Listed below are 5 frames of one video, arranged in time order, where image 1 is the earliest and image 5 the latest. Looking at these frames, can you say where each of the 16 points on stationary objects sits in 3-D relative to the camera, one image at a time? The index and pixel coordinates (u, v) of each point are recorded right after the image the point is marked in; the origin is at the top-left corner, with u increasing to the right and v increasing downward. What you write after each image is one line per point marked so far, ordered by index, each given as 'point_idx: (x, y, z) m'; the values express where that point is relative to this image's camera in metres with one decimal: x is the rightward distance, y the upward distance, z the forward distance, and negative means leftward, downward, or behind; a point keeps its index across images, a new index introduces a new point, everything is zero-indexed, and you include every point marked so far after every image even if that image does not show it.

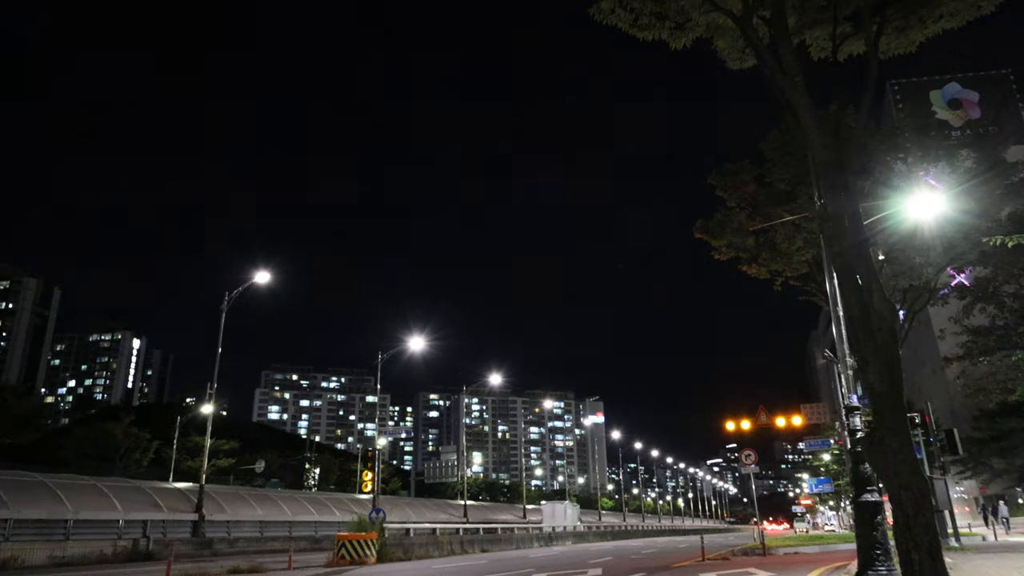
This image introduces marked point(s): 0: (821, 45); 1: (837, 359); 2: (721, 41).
0: (+5.9, +4.7, +10.8) m
1: (+9.6, -2.1, +18.7) m
2: (+4.1, +4.7, +11.0) m
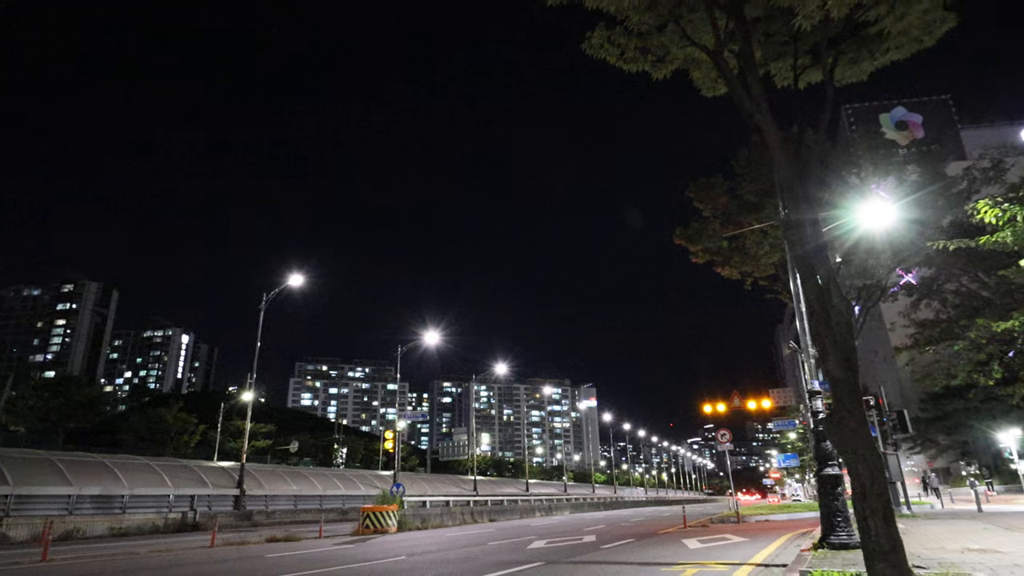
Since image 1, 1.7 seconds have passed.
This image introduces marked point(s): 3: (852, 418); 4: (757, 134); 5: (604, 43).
0: (+6.0, +4.7, +13.4) m
1: (+9.8, -2.1, +21.4) m
2: (+4.1, +4.7, +13.6) m
3: (+5.5, -2.3, +9.7) m
4: (+4.6, +2.8, +11.5) m
5: (+1.9, +5.1, +13.0) m
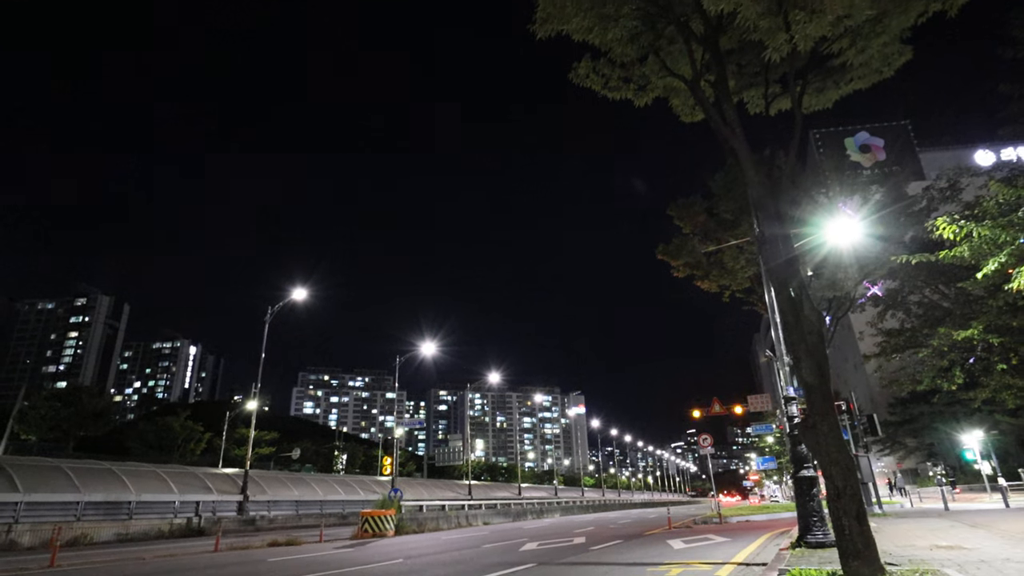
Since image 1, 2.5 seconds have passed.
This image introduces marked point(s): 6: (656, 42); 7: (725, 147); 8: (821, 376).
0: (+5.8, +4.5, +15.0) m
1: (+9.5, -2.5, +22.7) m
2: (+3.9, +4.5, +15.2) m
3: (+5.4, -2.3, +11.0) m
4: (+4.4, +2.7, +13.0) m
5: (+1.7, +5.0, +14.6) m
6: (+3.0, +5.2, +13.3) m
7: (+4.3, +2.9, +12.9) m
8: (+5.5, -1.6, +11.3) m
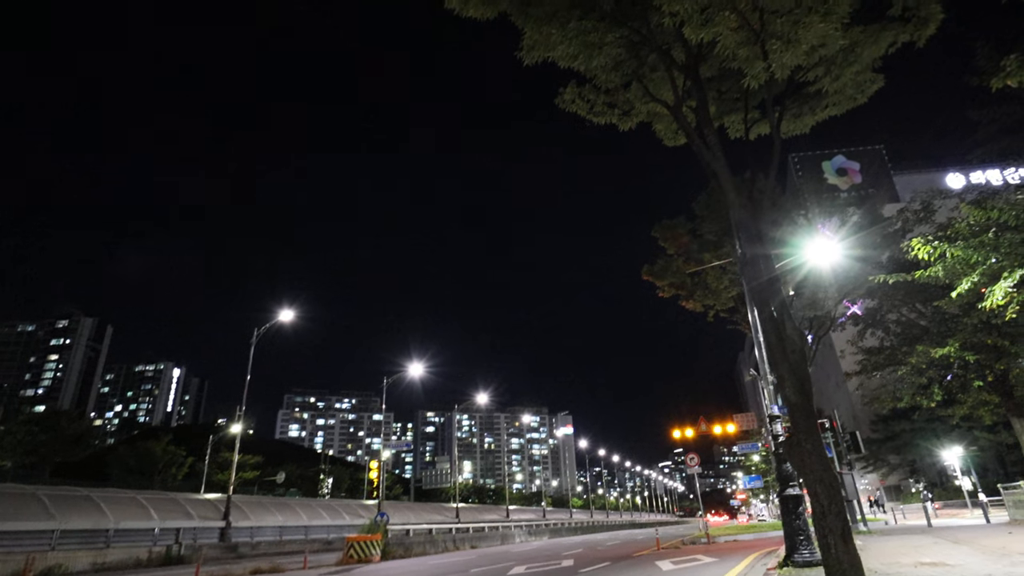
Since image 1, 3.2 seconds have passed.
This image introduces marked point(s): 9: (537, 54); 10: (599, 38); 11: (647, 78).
0: (+5.6, +4.1, +15.5) m
1: (+9.1, -3.2, +23.1) m
2: (+3.7, +4.1, +15.7) m
3: (+5.3, -2.5, +11.2) m
4: (+4.3, +2.4, +13.4) m
5: (+1.5, +4.6, +15.0) m
6: (+2.8, +4.8, +13.8) m
7: (+4.2, +2.6, +13.4) m
8: (+5.4, -1.8, +11.6) m
9: (+0.6, +4.9, +13.2) m
10: (+1.8, +5.1, +12.6) m
11: (+3.1, +4.7, +14.1) m
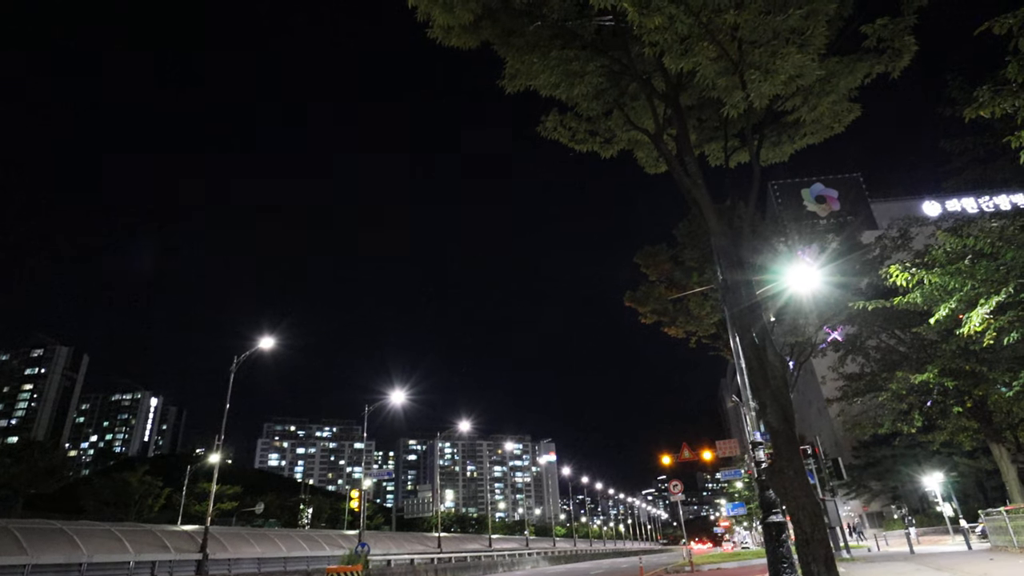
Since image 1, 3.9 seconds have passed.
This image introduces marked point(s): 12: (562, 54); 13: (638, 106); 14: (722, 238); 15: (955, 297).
0: (+5.1, +3.3, +15.7) m
1: (+8.4, -4.2, +23.1) m
2: (+3.2, +3.3, +15.8) m
3: (+4.8, -3.3, +11.2) m
4: (+3.8, +1.6, +13.5) m
5: (+1.0, +3.8, +15.1) m
6: (+2.3, +4.1, +13.9) m
7: (+3.7, +1.8, +13.4) m
8: (+5.0, -2.5, +11.6) m
9: (+0.1, +4.2, +13.2) m
10: (+1.3, +4.3, +12.7) m
11: (+2.6, +4.0, +14.2) m
12: (+0.9, +4.5, +12.4) m
13: (+2.8, +4.0, +14.2) m
14: (+4.2, +0.9, +12.9) m
15: (+10.9, -0.3, +15.6) m
